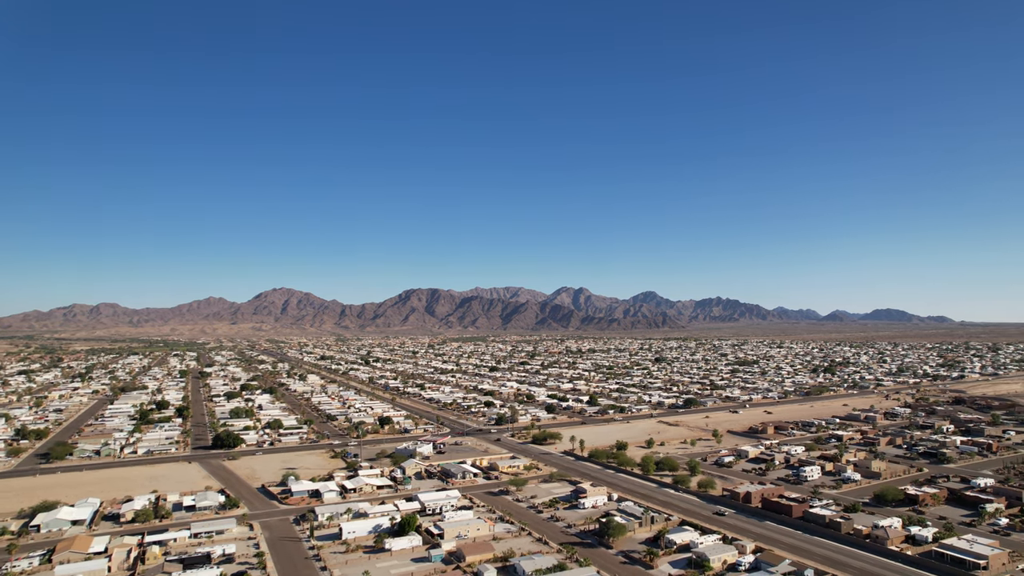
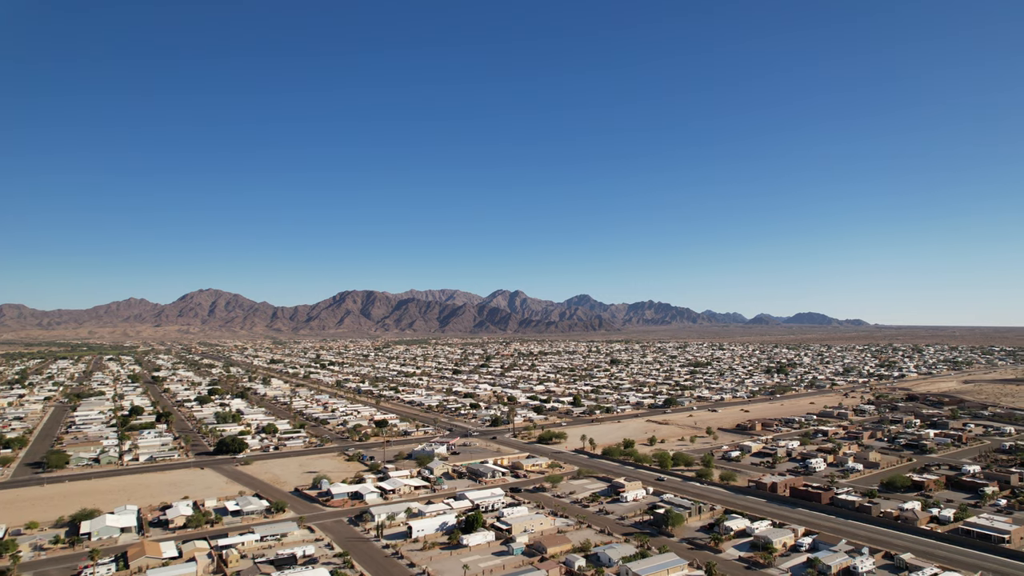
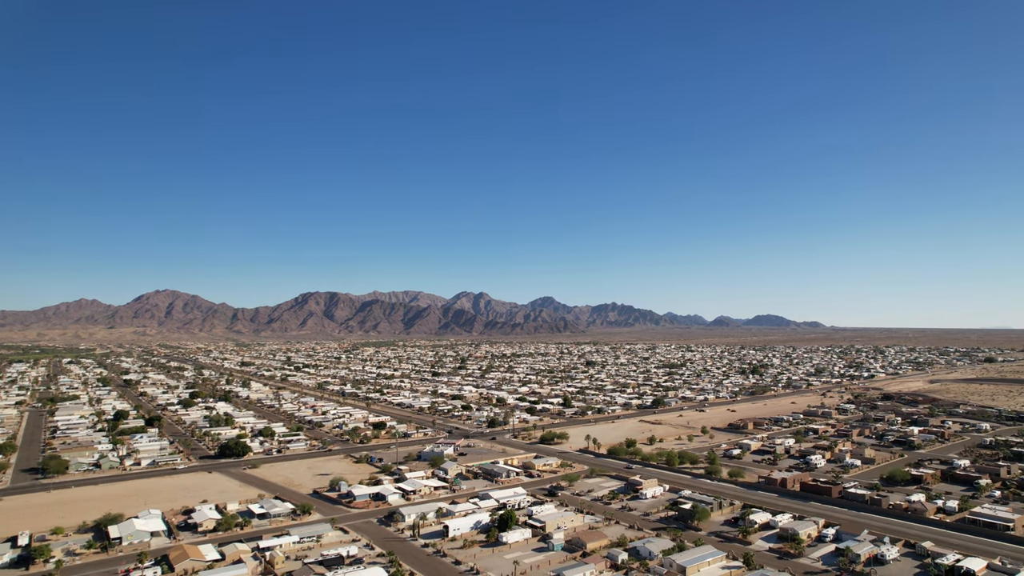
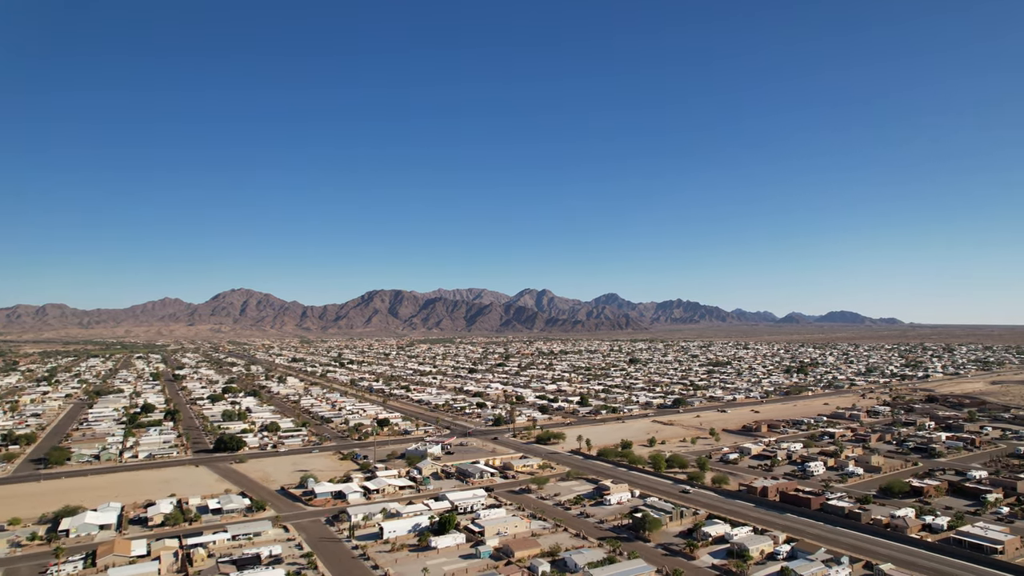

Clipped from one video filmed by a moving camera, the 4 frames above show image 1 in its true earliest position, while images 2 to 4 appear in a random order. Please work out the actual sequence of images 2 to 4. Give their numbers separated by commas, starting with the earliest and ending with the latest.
4, 2, 3
